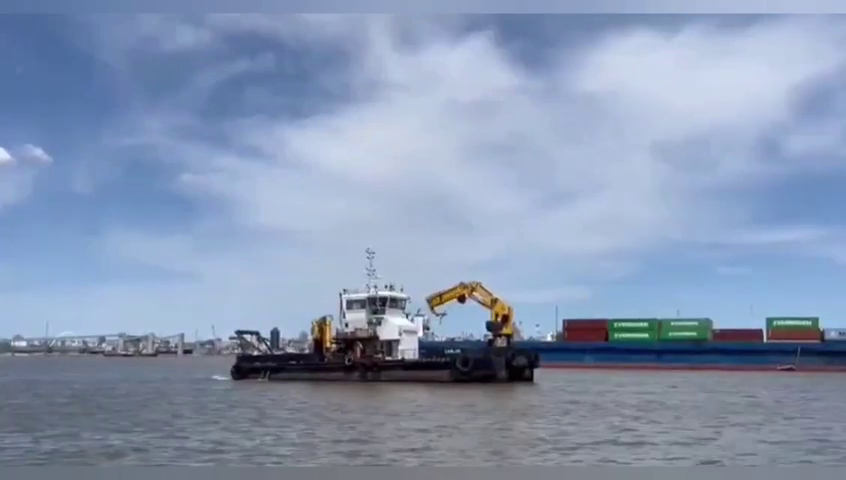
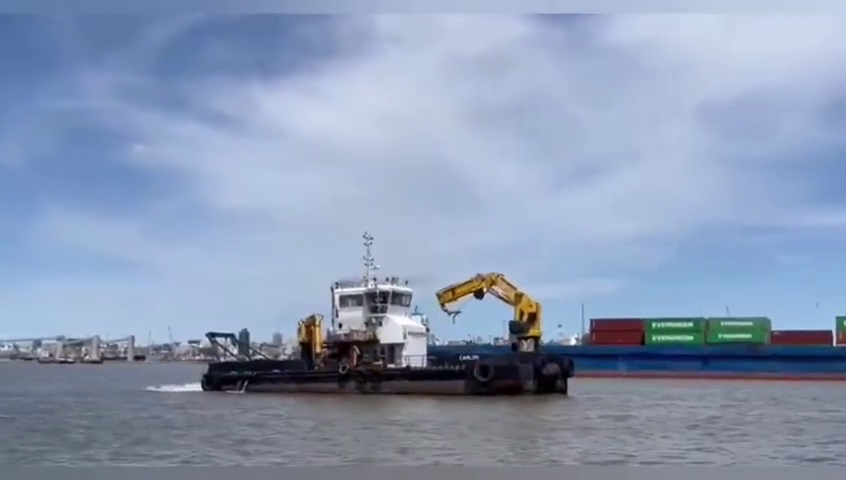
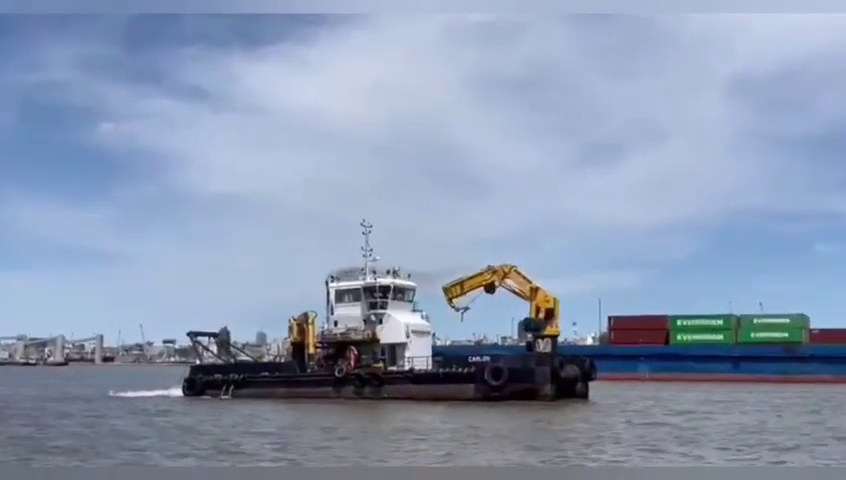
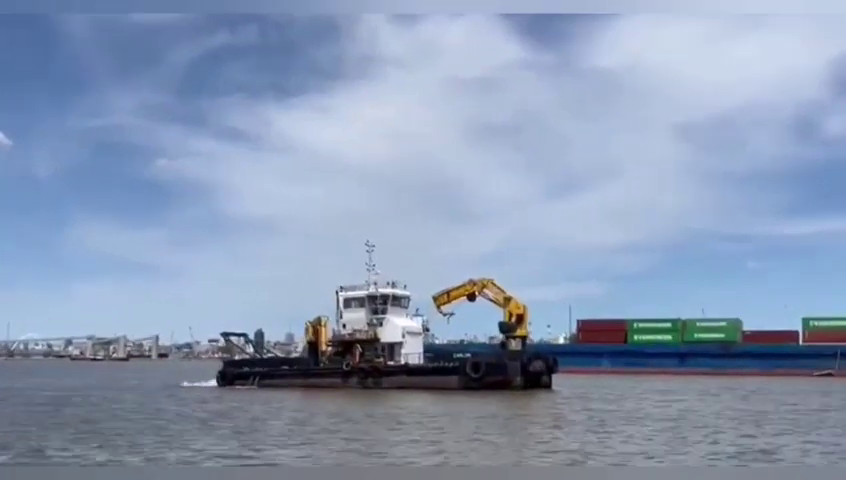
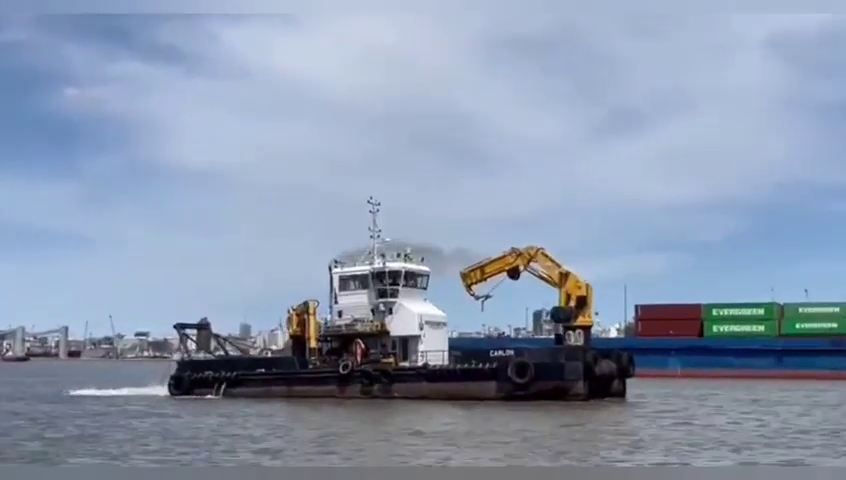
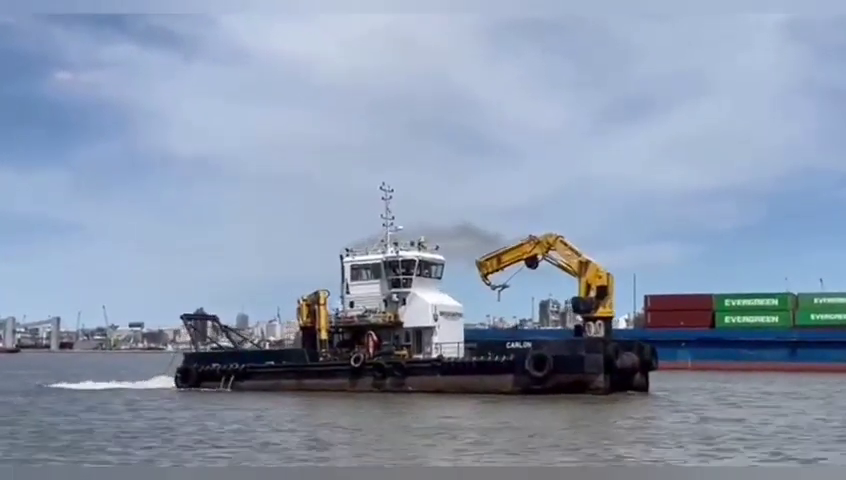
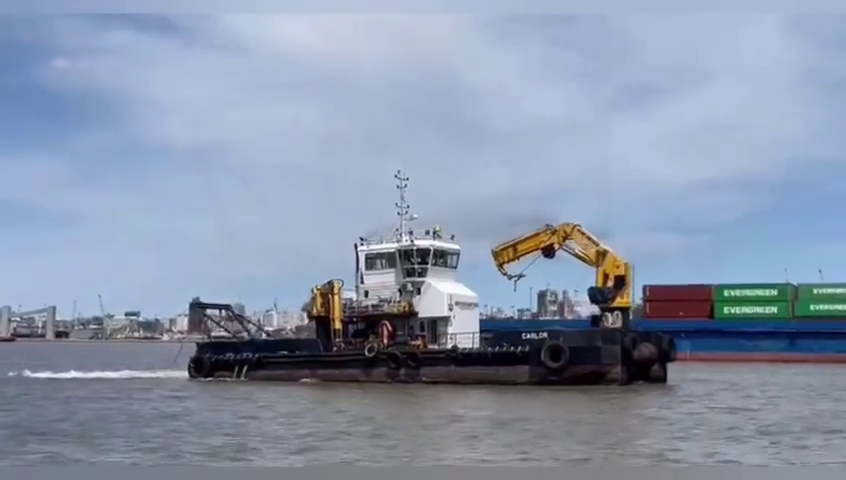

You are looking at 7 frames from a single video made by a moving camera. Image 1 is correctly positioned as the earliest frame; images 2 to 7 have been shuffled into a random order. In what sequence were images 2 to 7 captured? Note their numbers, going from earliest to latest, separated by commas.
4, 2, 3, 5, 6, 7
